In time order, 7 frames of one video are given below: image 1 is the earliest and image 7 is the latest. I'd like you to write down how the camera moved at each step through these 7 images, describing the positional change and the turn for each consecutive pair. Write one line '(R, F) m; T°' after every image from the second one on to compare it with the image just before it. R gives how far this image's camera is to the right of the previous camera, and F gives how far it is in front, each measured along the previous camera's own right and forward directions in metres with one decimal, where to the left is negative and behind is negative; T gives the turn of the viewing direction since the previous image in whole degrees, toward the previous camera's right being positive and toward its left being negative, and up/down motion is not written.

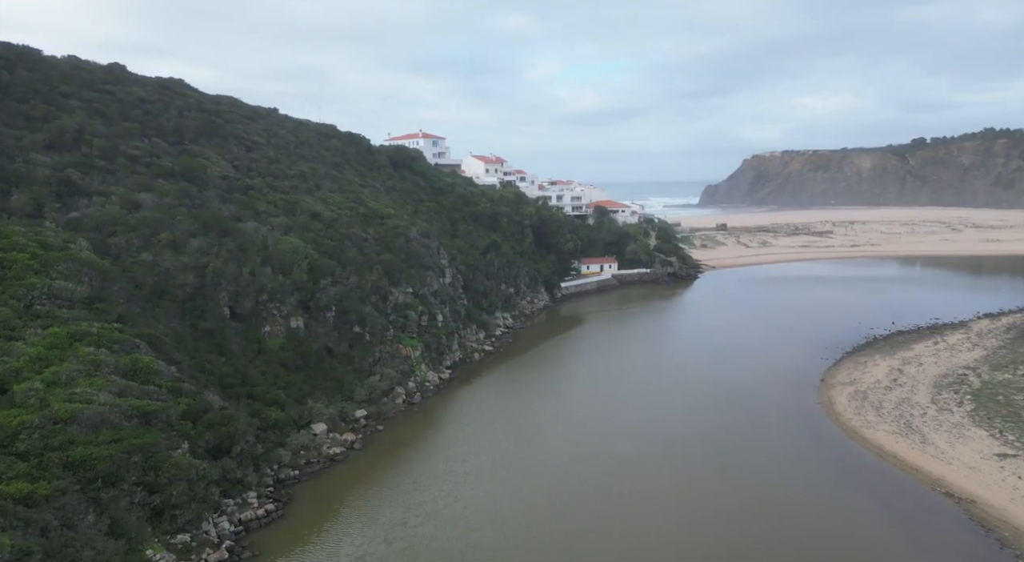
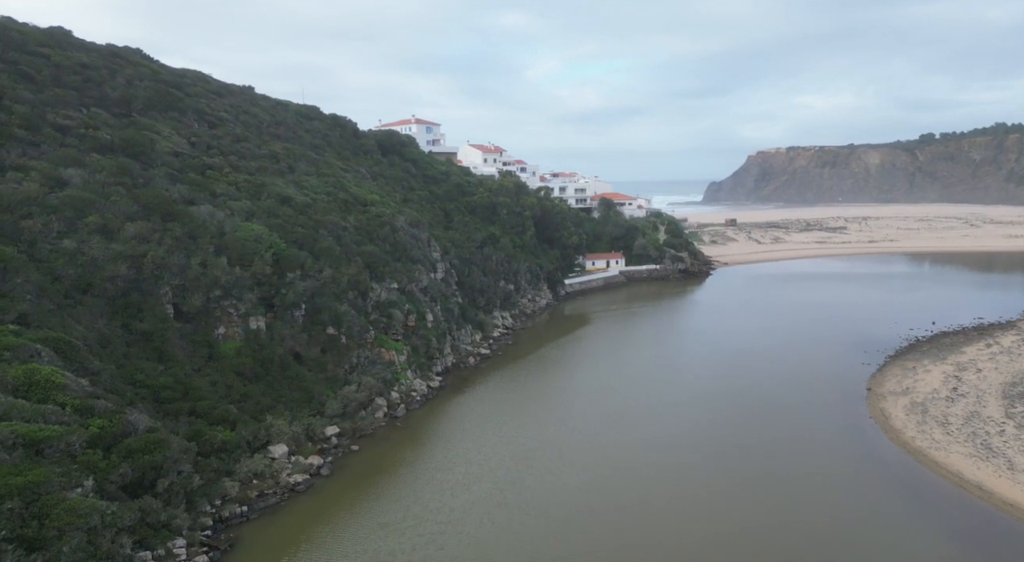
(0.0, +4.7) m; 0°
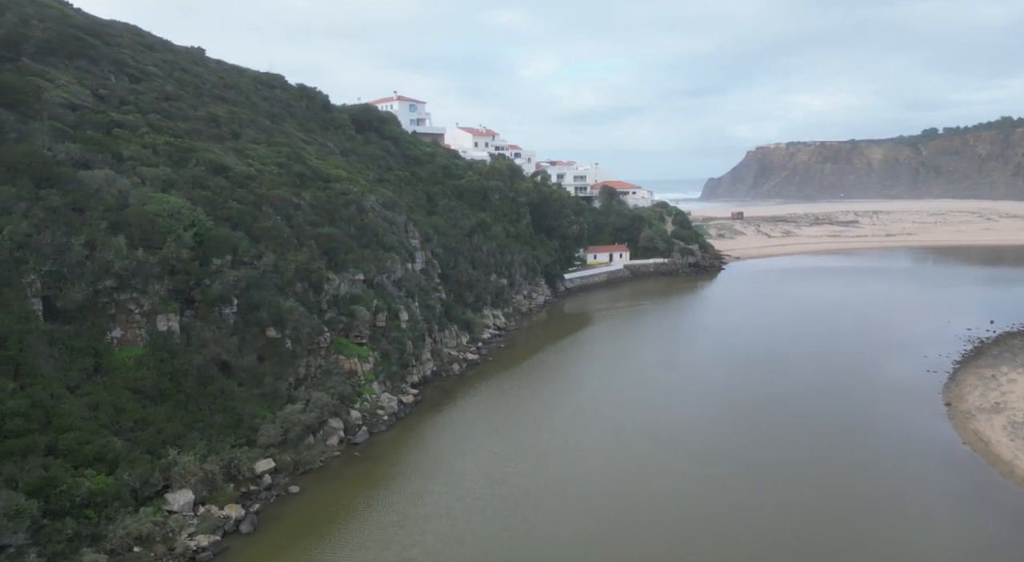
(+0.1, +6.1) m; +1°
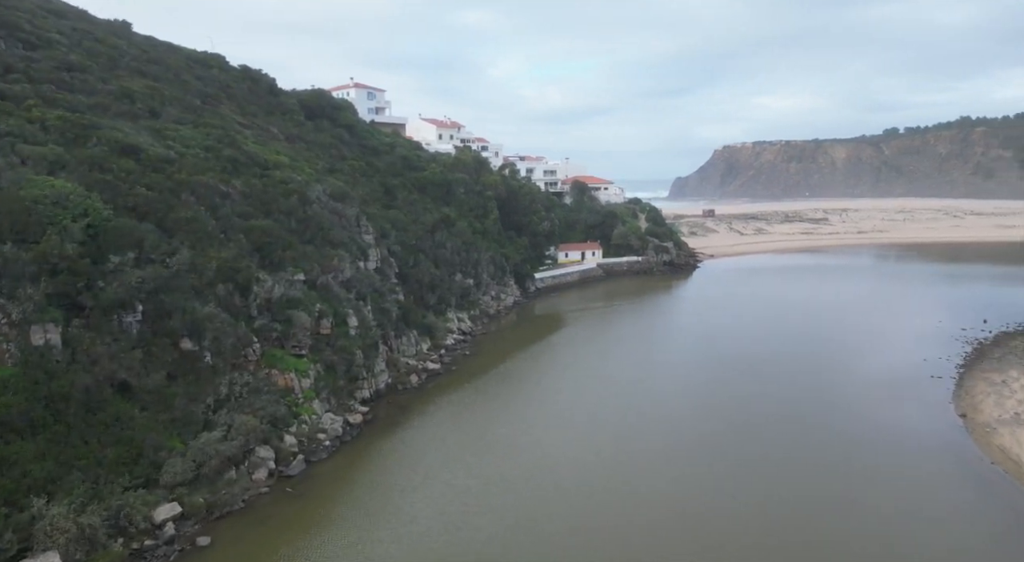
(+0.2, +3.3) m; +3°
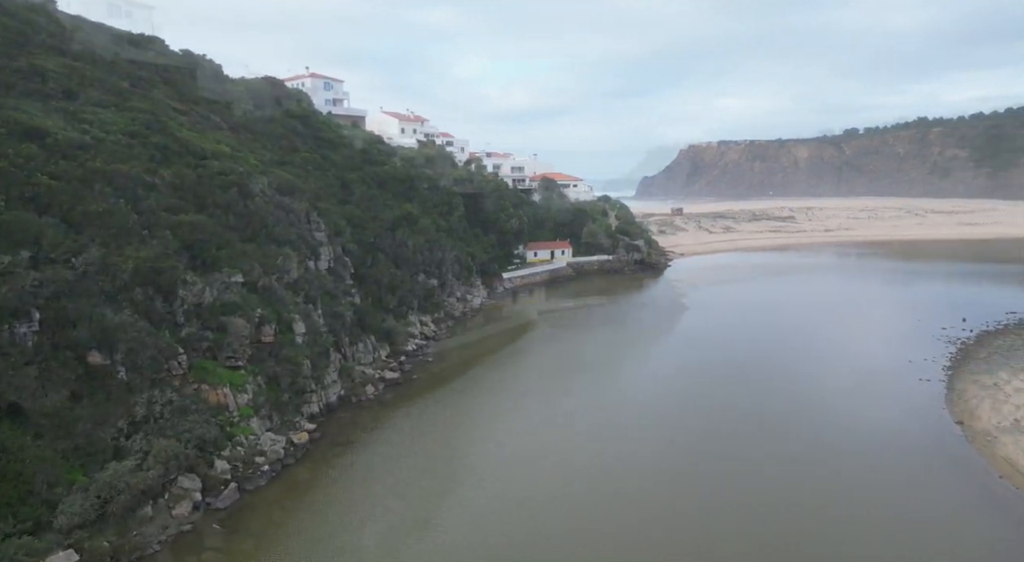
(+0.1, +2.1) m; +3°
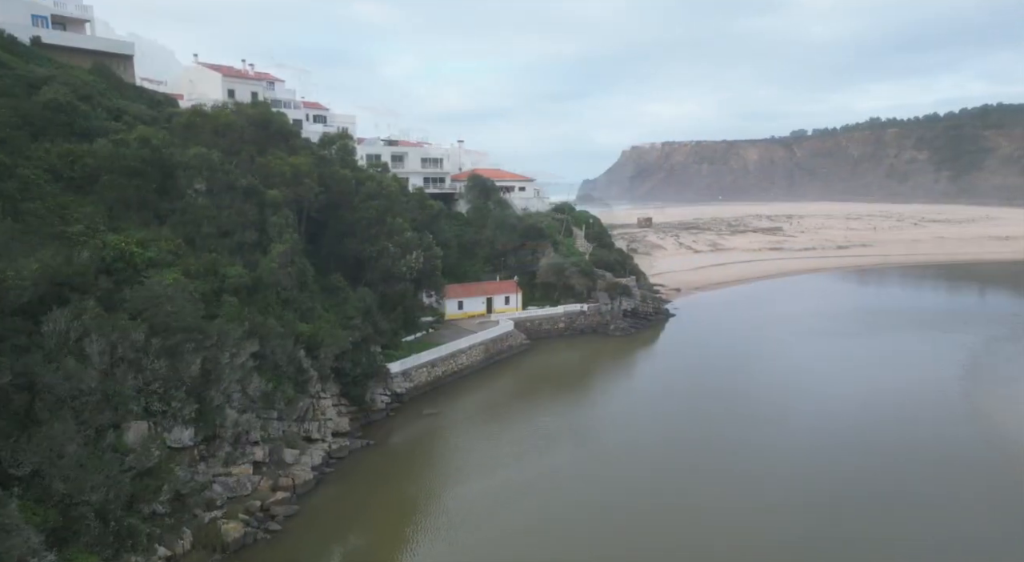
(+0.1, +2.5) m; +2°
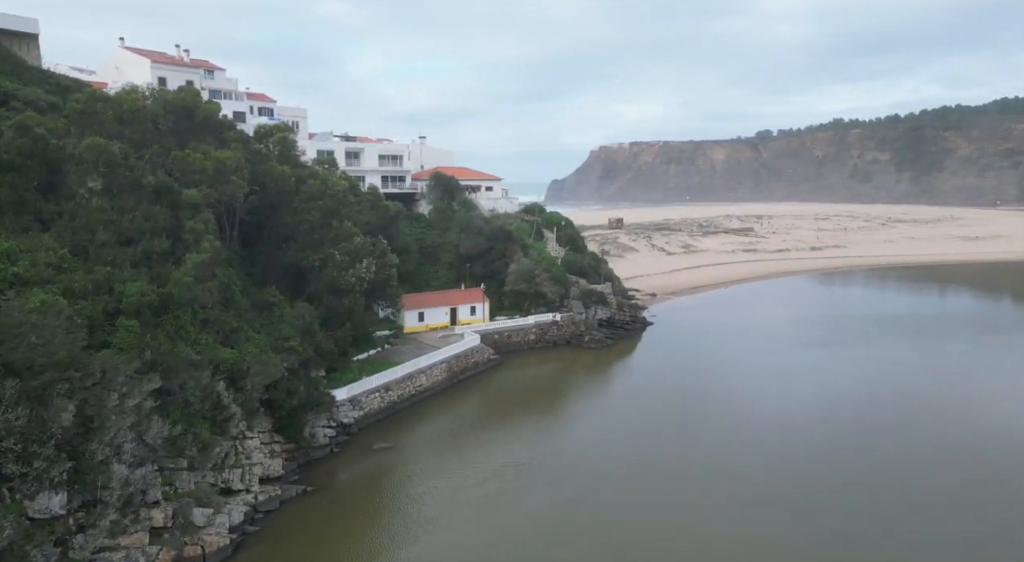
(+0.2, +2.9) m; +3°
